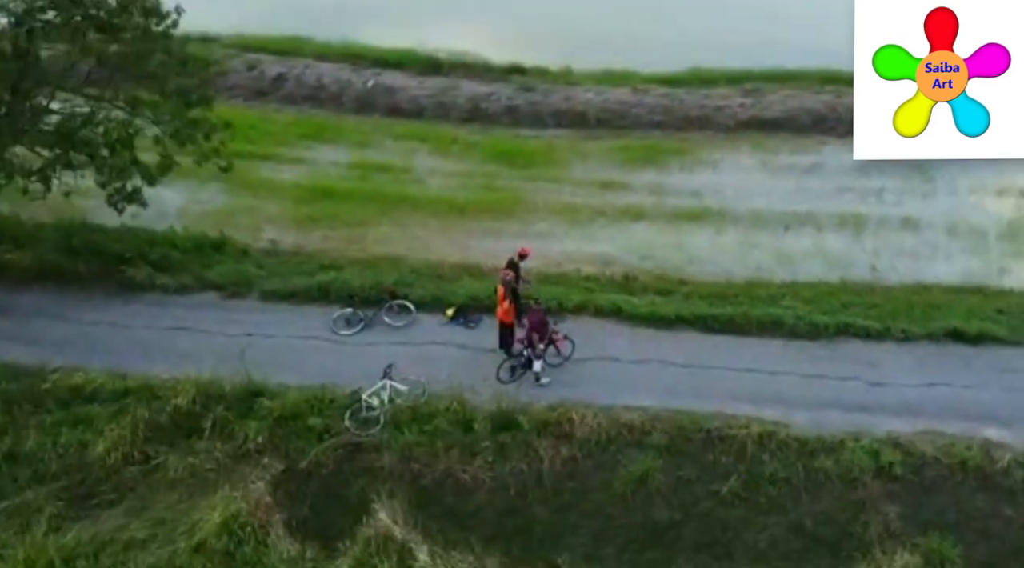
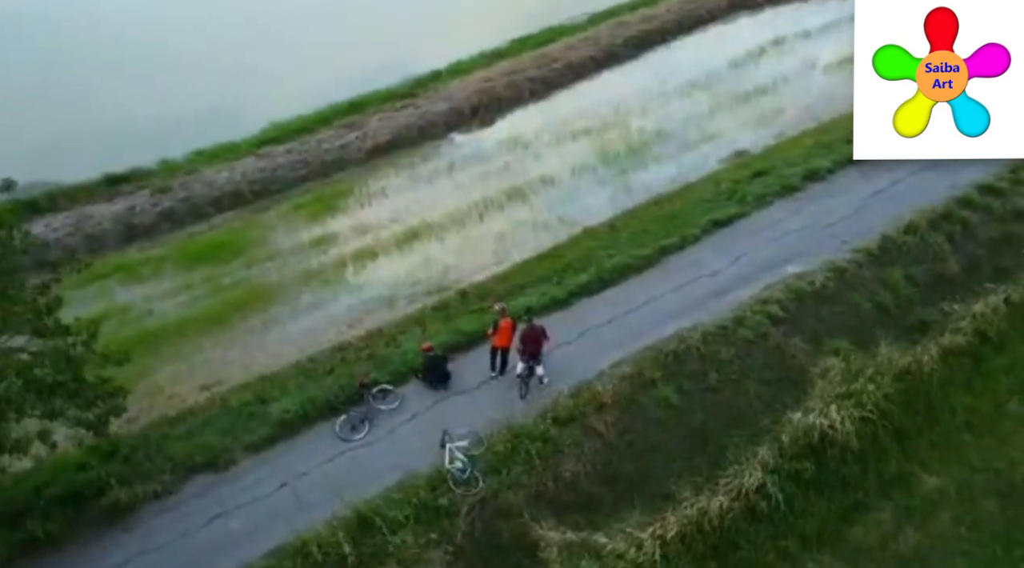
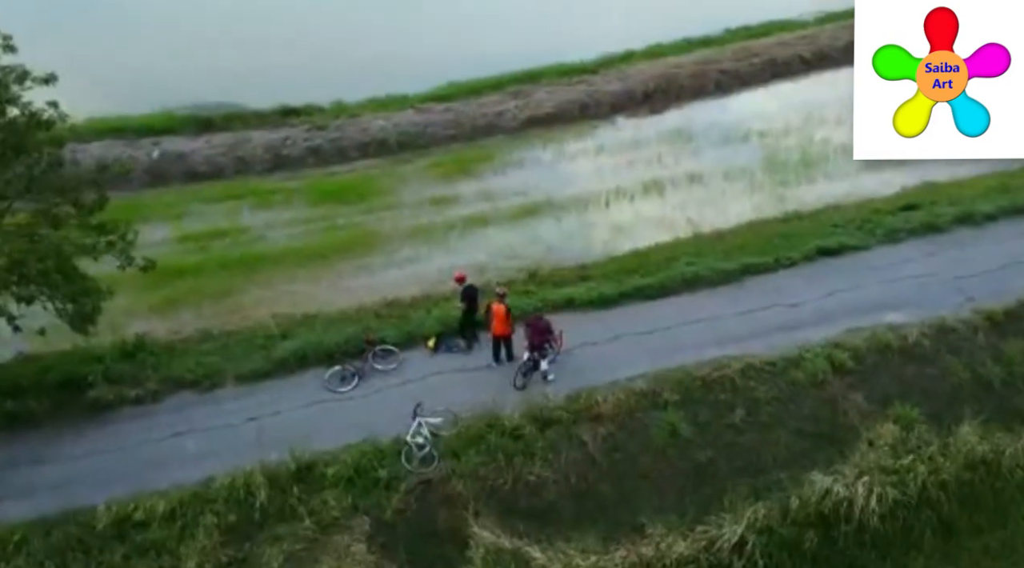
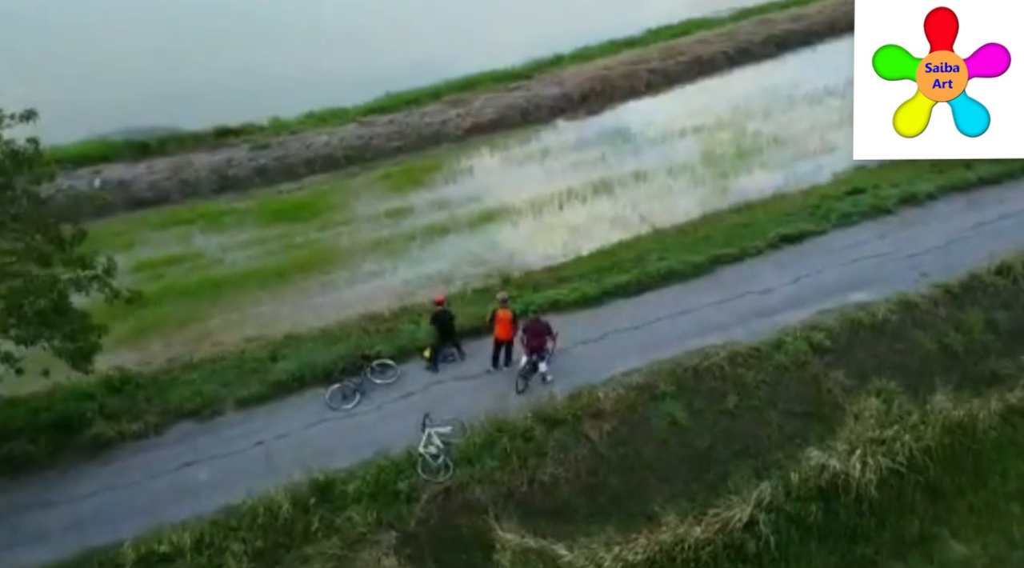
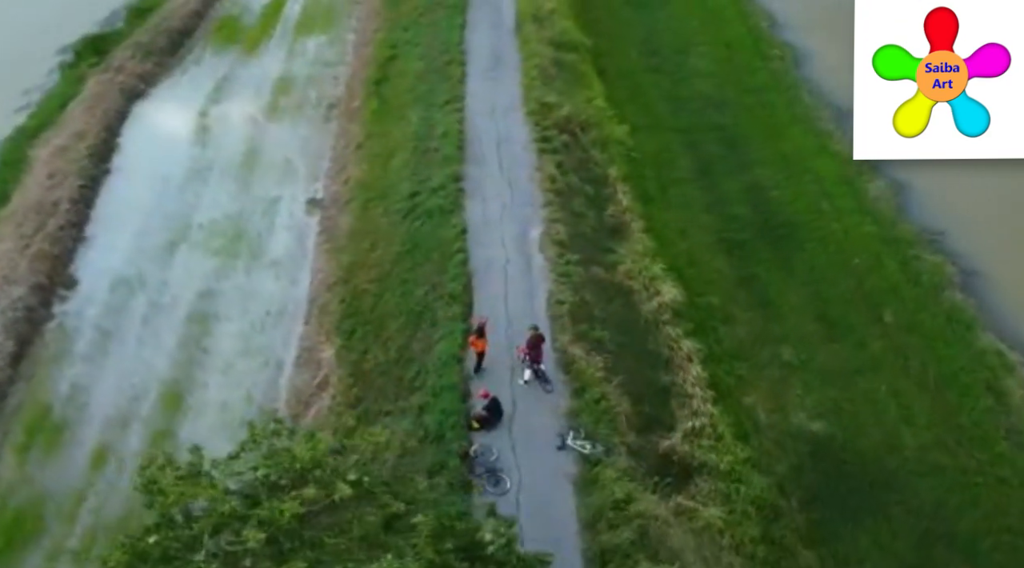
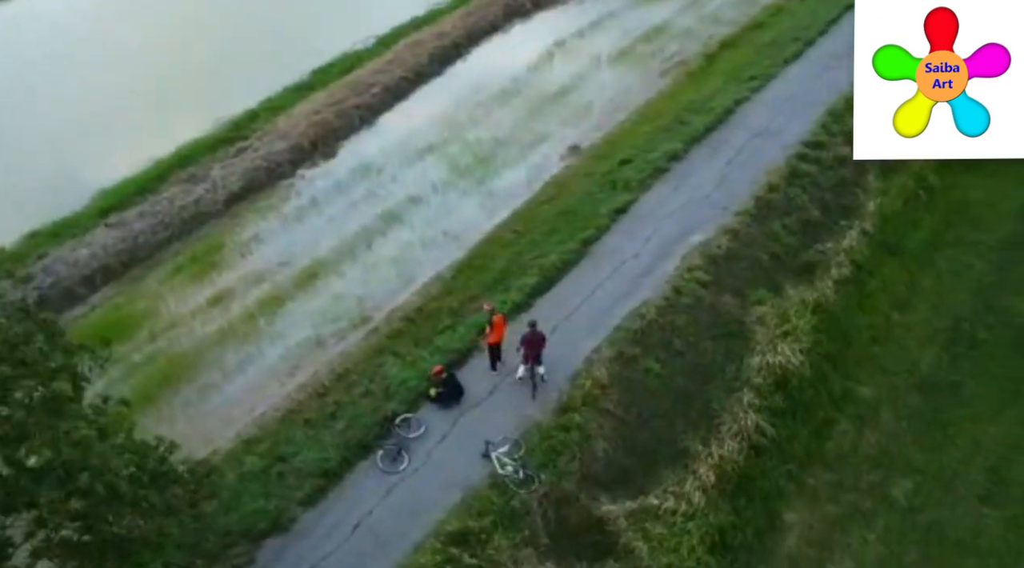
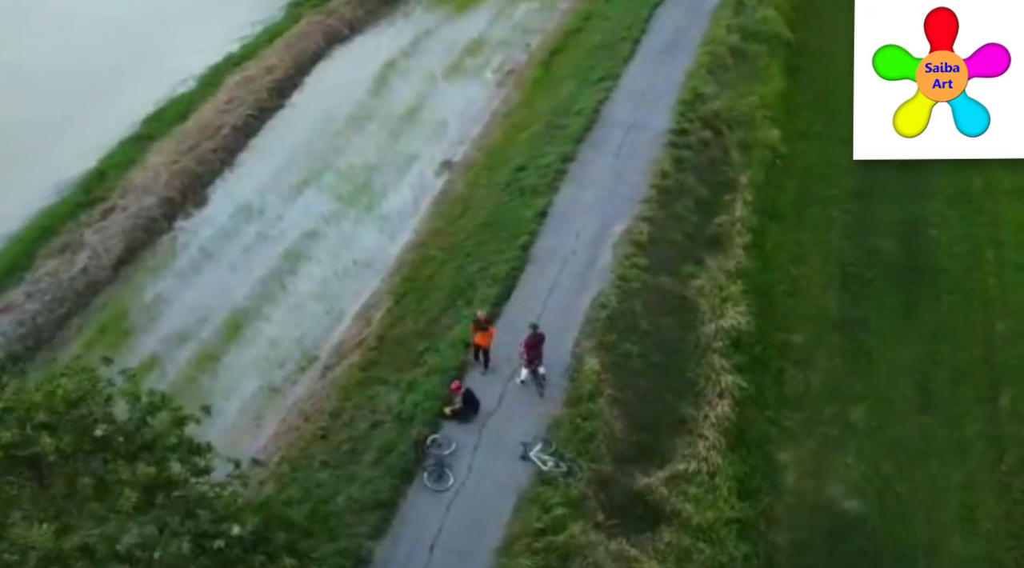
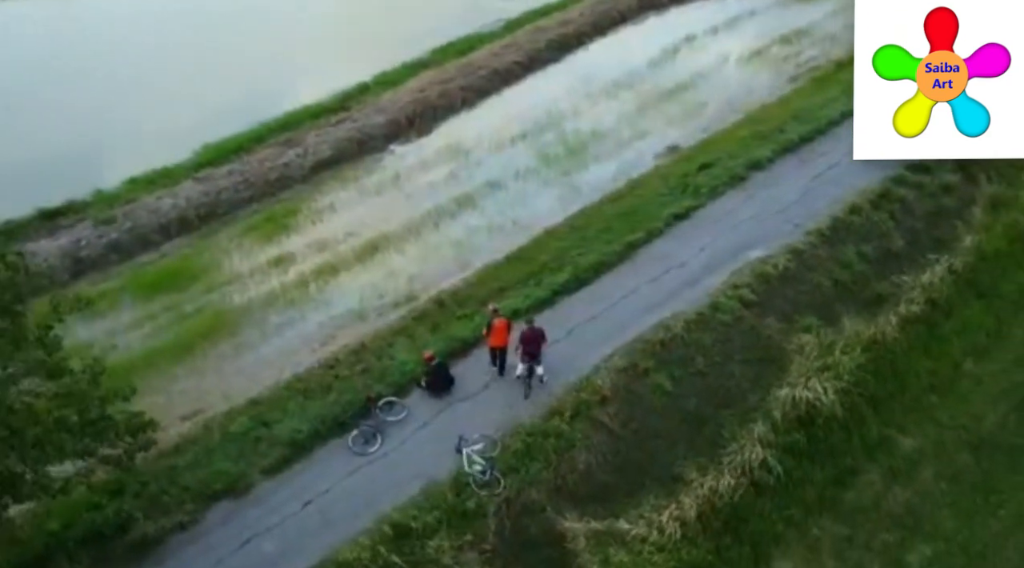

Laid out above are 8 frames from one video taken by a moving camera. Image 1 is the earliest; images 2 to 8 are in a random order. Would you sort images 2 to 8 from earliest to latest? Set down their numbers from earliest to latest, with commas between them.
3, 4, 2, 8, 6, 7, 5
